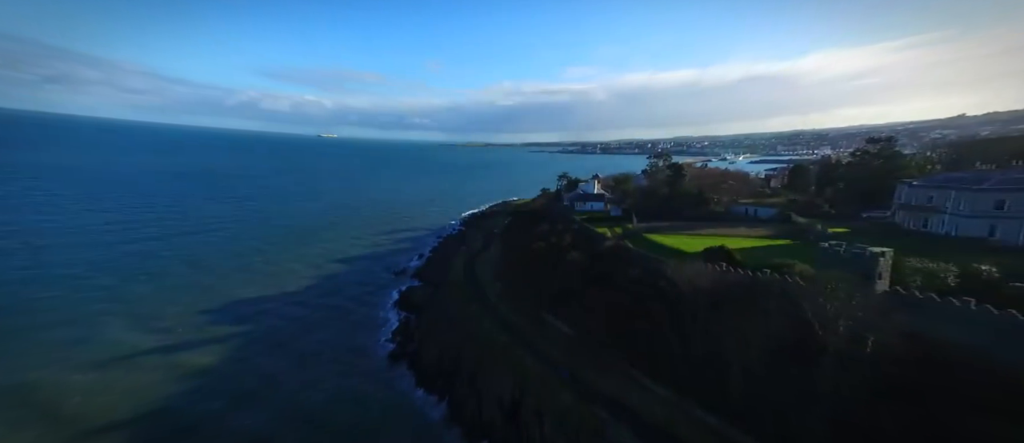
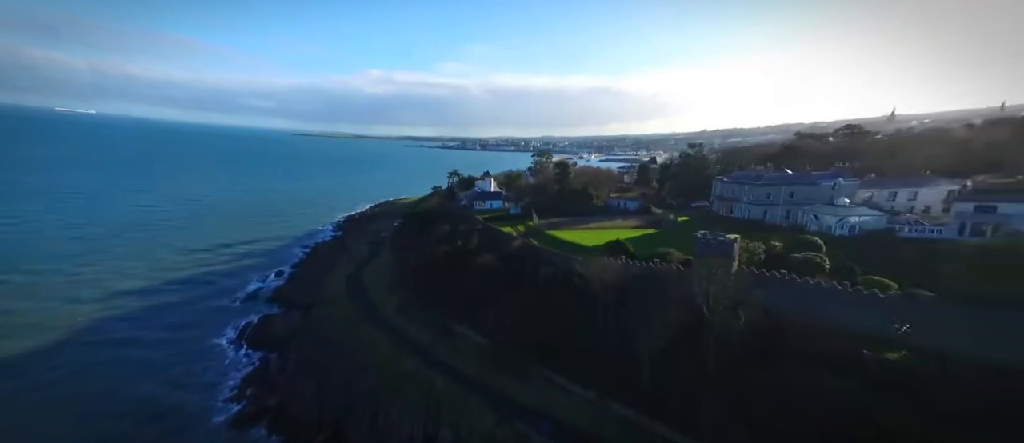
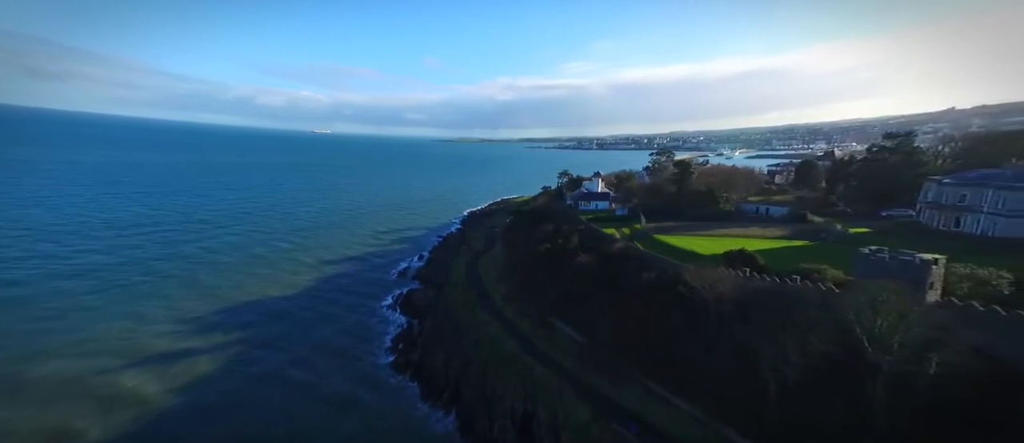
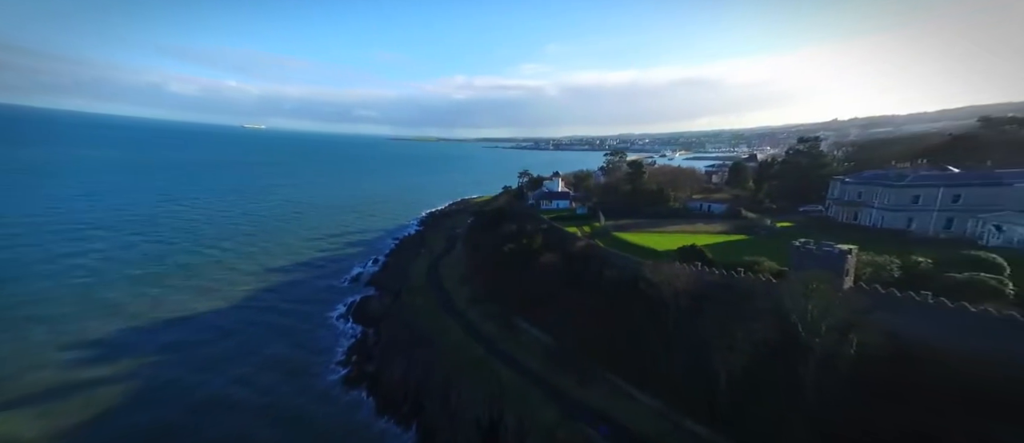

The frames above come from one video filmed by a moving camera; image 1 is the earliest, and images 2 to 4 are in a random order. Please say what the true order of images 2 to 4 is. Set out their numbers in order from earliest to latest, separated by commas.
3, 4, 2
